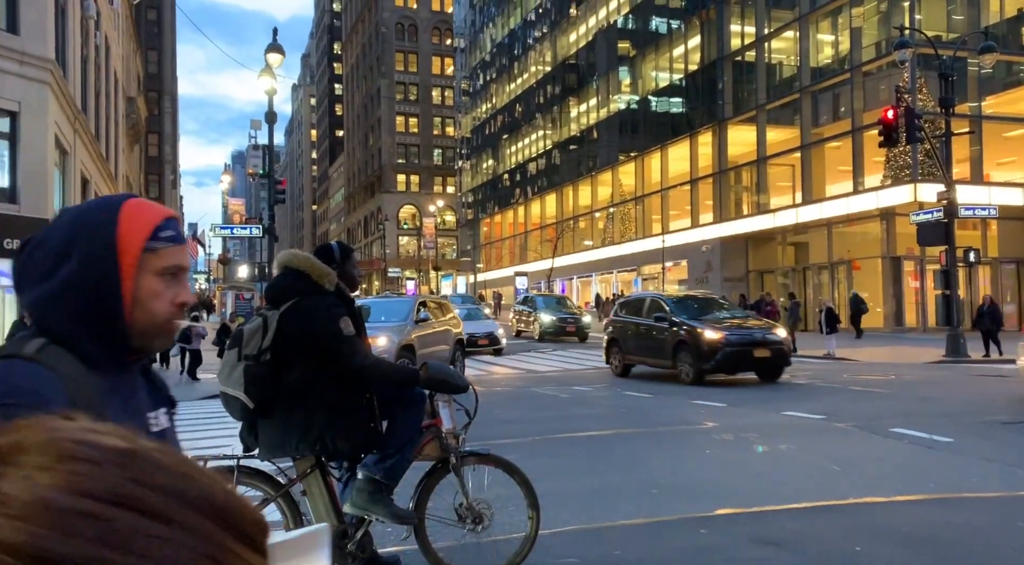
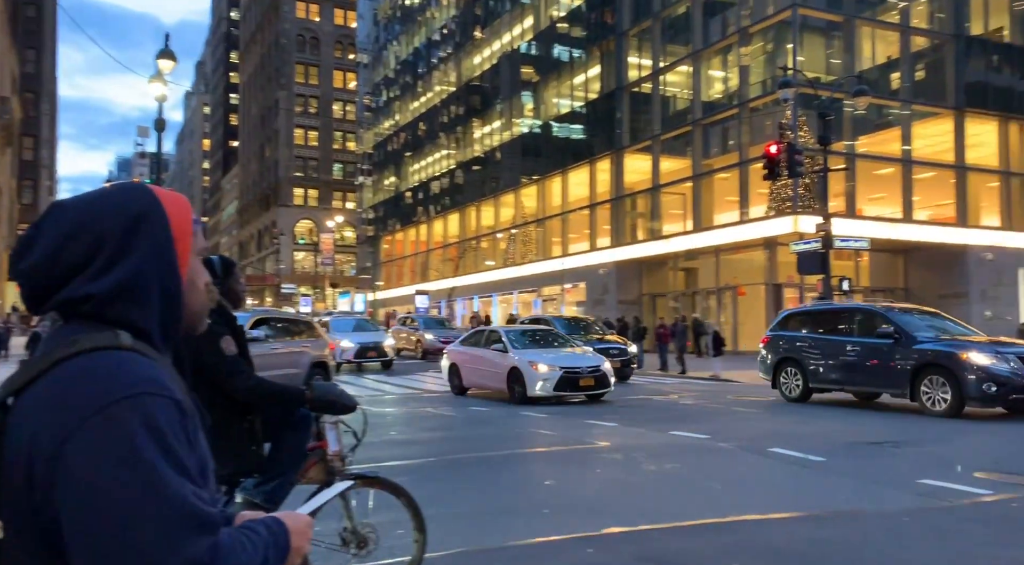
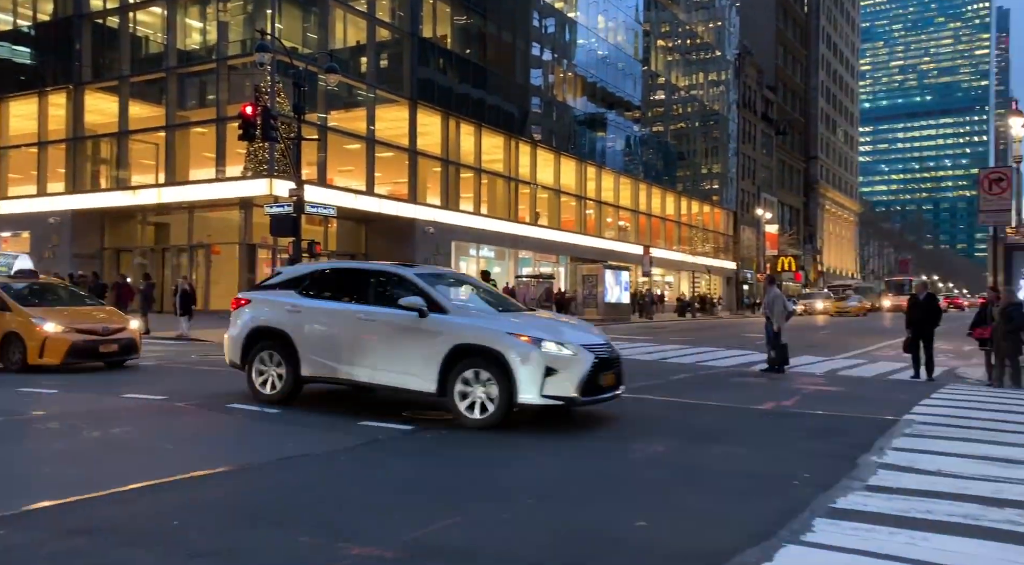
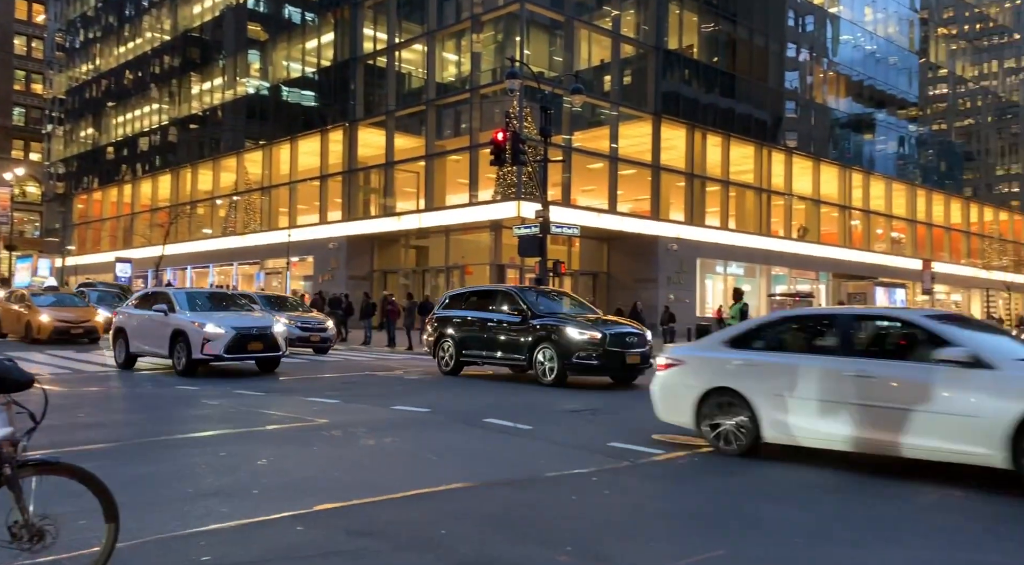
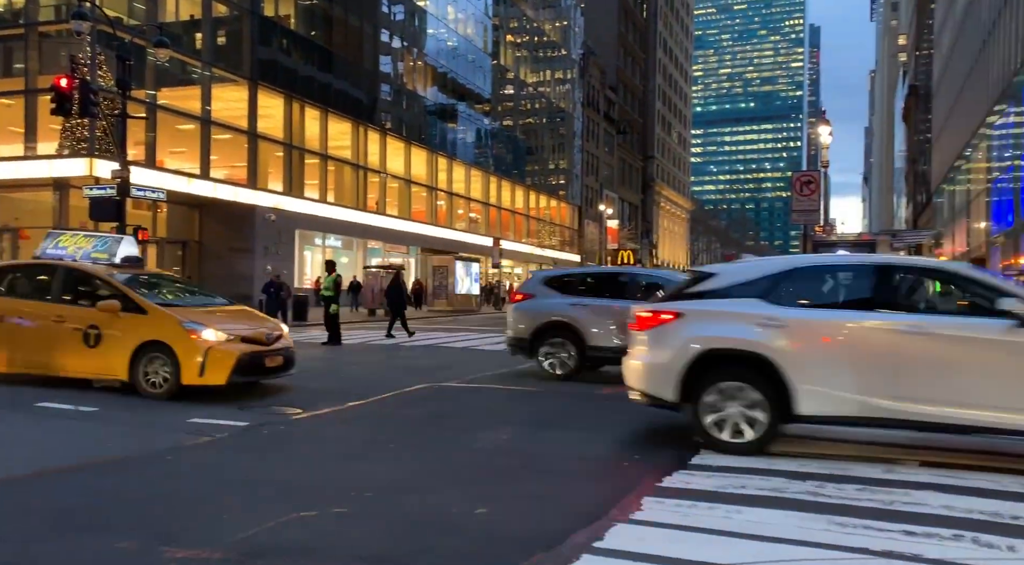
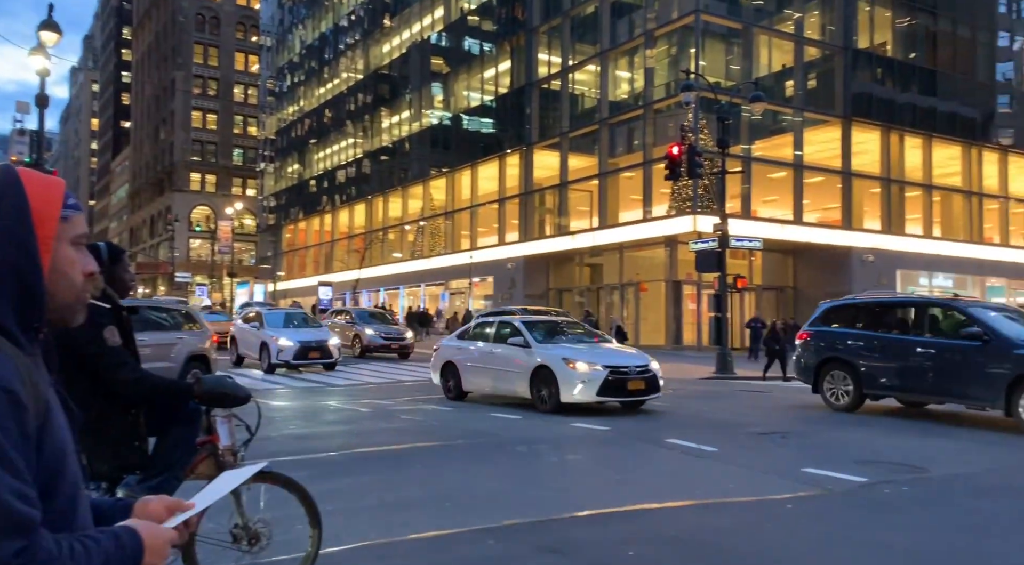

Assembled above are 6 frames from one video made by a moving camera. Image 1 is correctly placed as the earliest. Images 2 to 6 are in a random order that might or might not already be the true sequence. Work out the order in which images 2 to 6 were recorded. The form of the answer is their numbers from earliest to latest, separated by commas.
2, 6, 4, 3, 5
